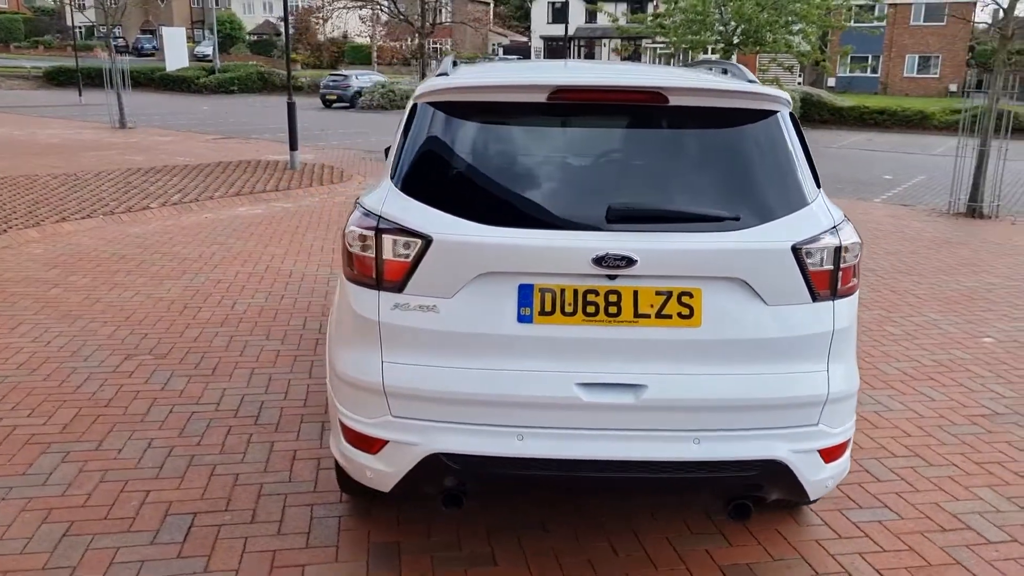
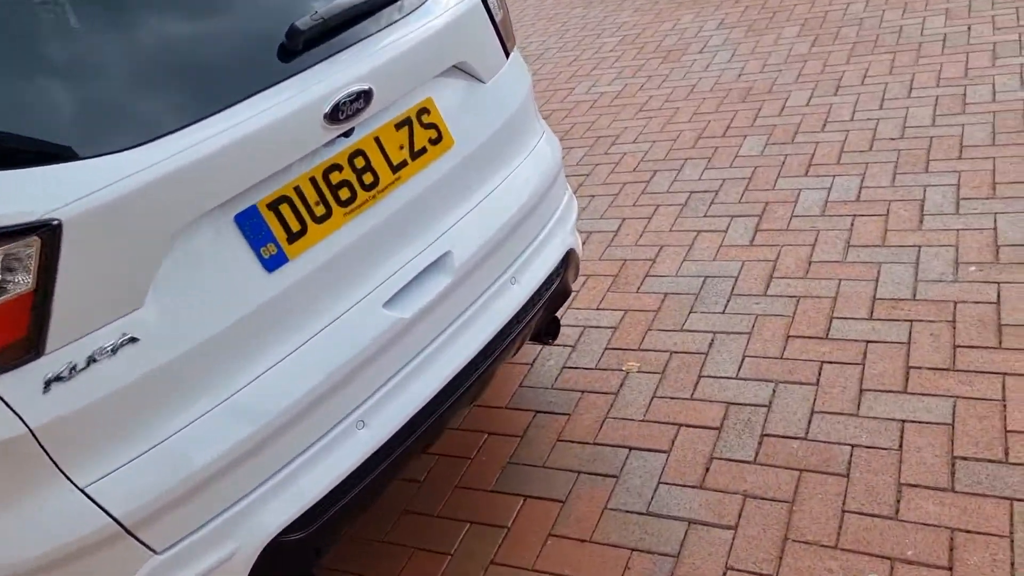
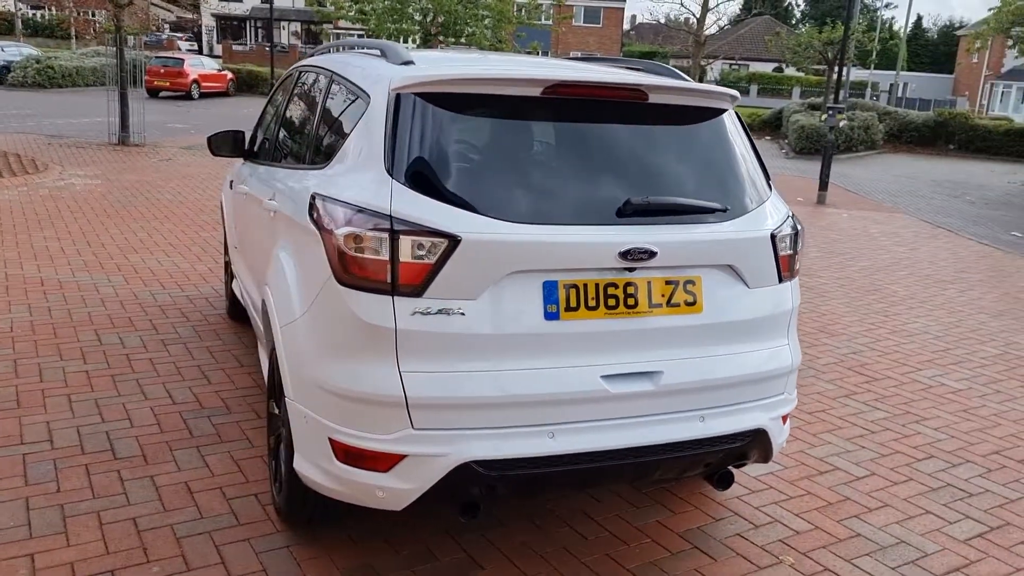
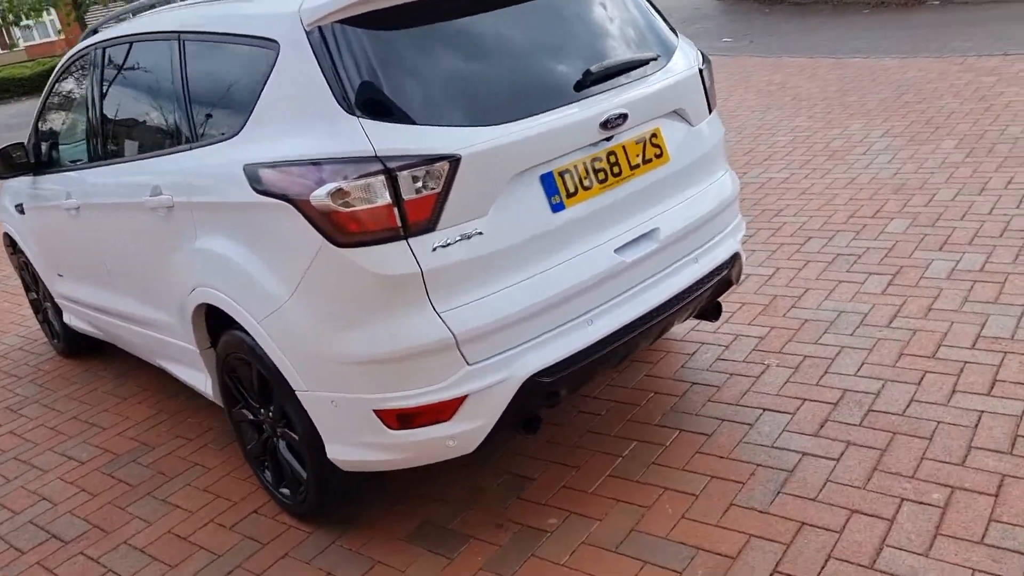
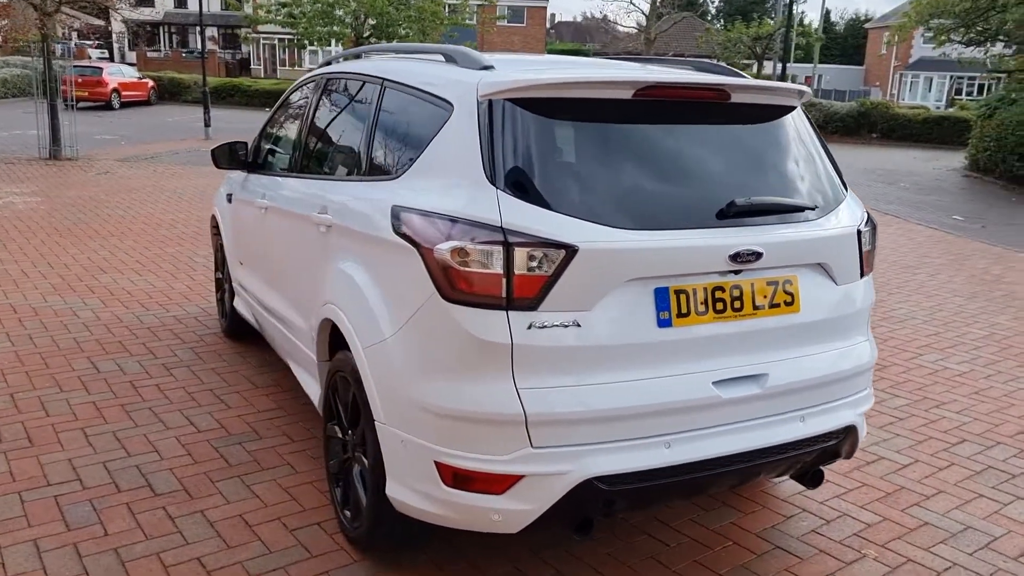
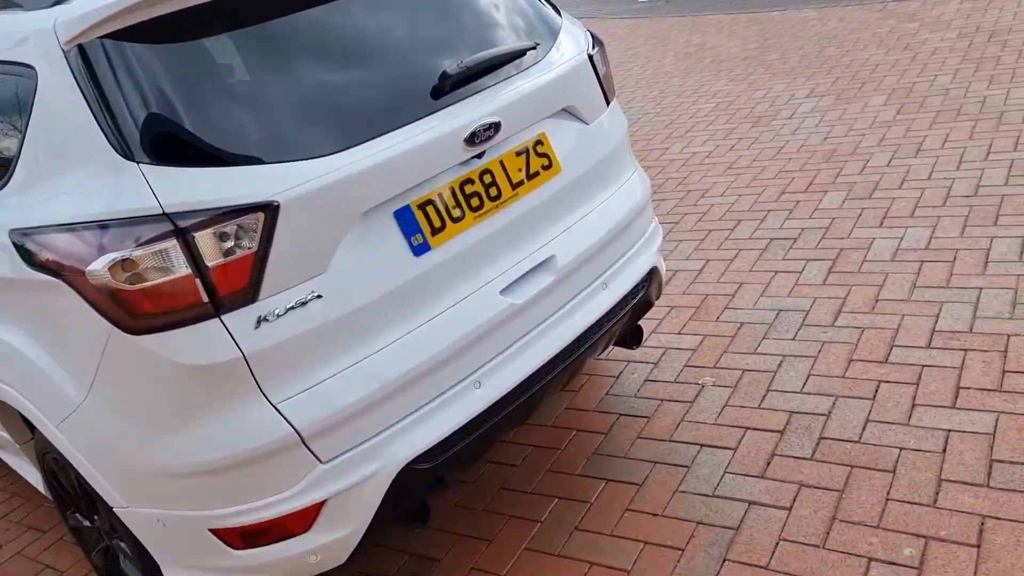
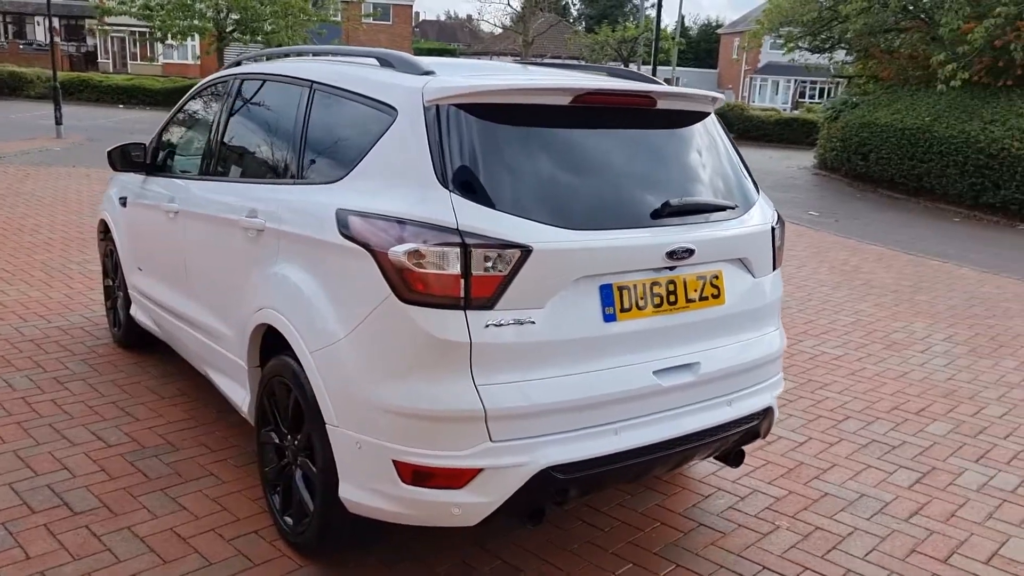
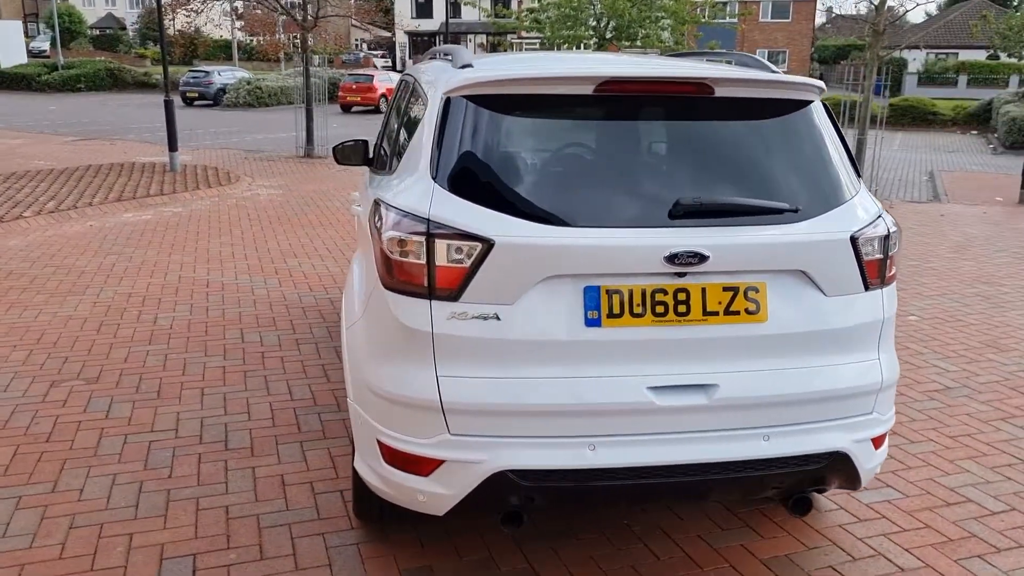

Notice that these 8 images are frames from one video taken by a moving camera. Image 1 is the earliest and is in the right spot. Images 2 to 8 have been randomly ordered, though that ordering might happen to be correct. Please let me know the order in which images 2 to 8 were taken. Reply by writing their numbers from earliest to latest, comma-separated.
8, 3, 5, 7, 4, 6, 2
